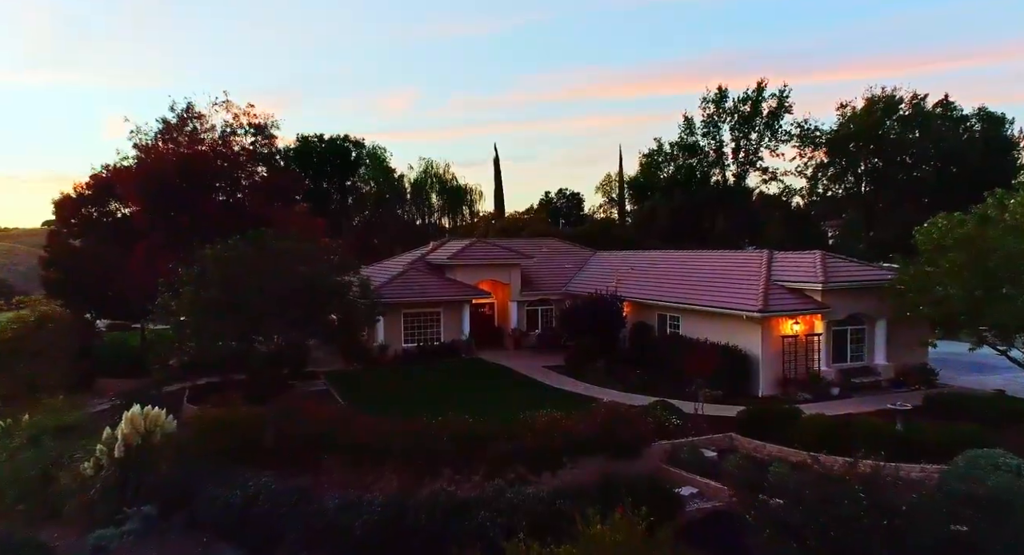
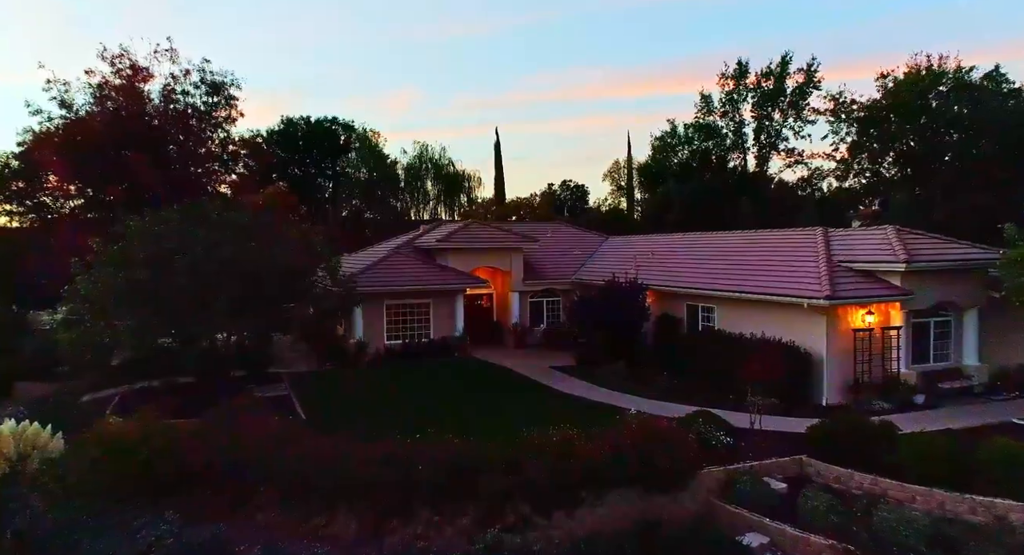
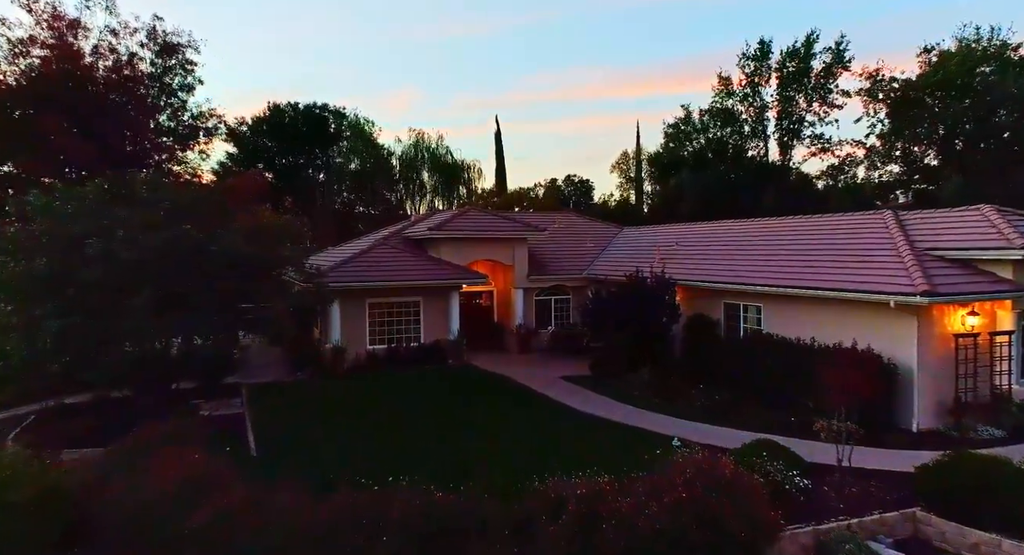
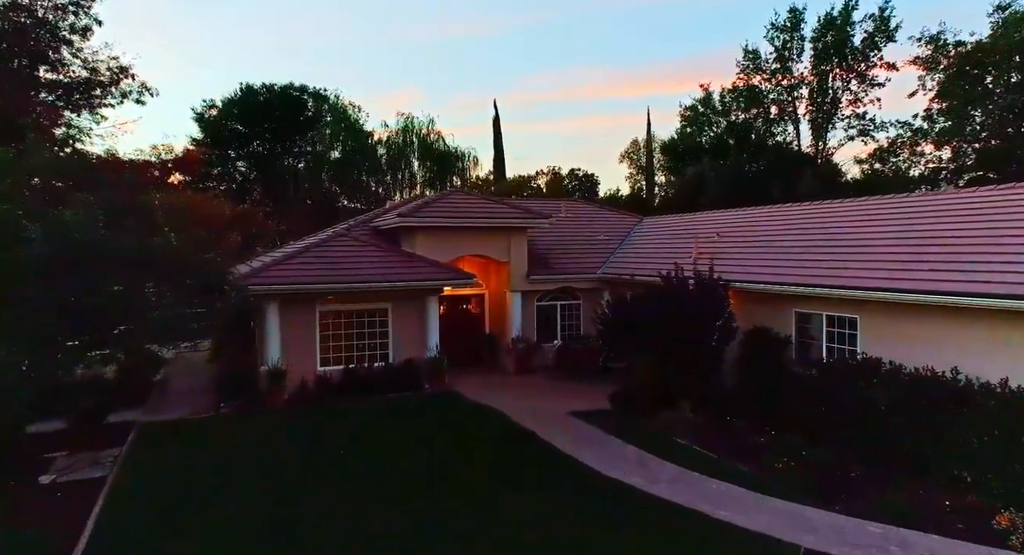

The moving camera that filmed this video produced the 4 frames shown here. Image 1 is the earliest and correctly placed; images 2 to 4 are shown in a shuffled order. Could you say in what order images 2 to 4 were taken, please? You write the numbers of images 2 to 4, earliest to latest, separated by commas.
2, 3, 4
